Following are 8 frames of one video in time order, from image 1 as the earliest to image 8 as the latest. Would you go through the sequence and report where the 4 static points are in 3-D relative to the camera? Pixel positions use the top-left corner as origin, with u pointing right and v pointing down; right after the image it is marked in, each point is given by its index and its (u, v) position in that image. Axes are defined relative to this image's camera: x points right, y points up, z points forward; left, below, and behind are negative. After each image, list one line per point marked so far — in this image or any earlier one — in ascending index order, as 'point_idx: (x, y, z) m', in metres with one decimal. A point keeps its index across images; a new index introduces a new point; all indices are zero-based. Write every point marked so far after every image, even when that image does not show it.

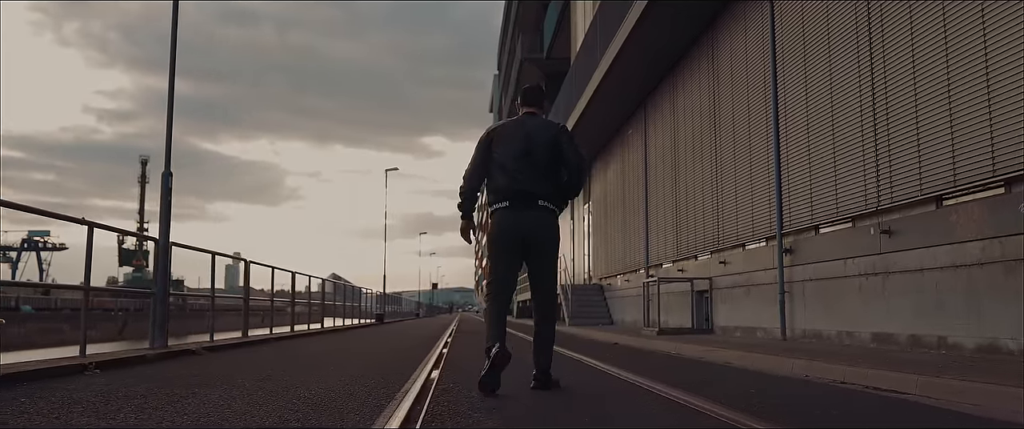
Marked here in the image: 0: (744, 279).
0: (+4.2, -1.2, +15.3) m
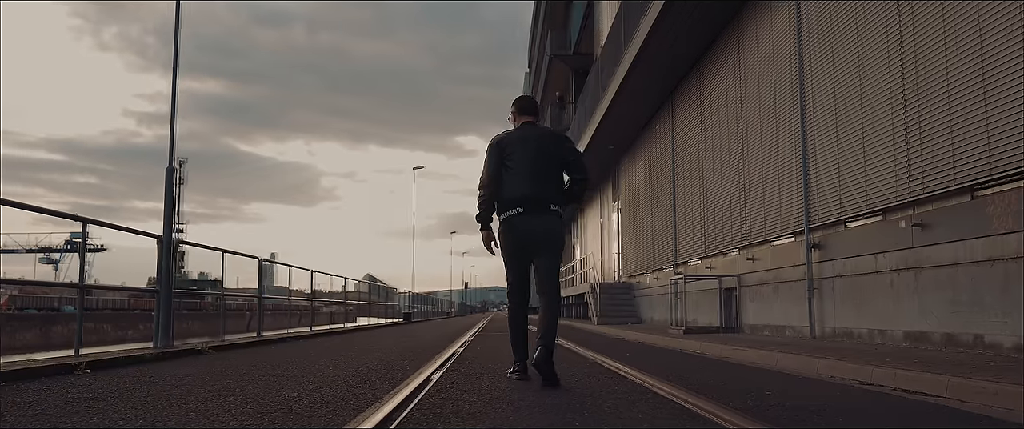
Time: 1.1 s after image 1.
0: (+4.6, -1.1, +14.8) m
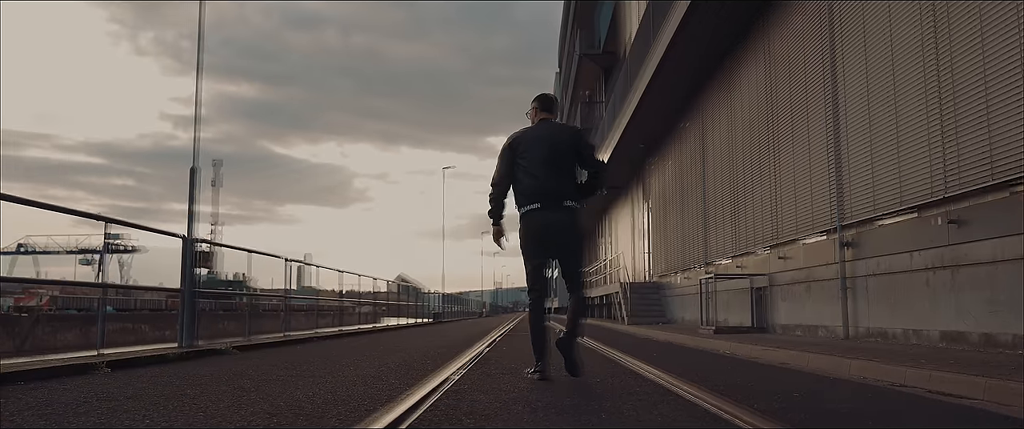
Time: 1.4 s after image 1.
0: (+5.0, -1.0, +14.5) m
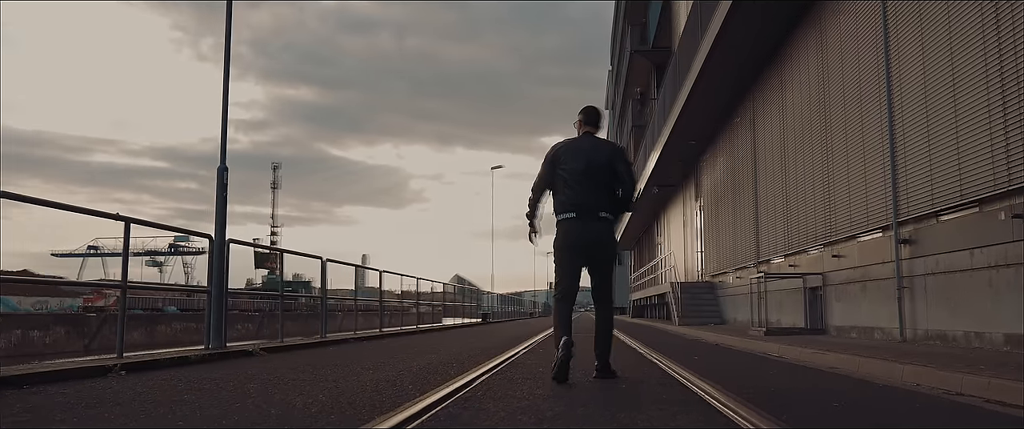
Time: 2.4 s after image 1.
0: (+5.7, -1.0, +13.8) m
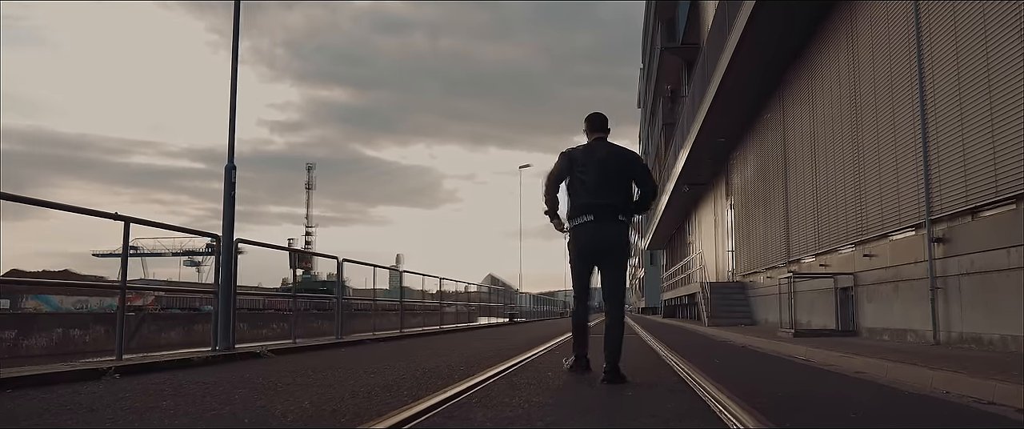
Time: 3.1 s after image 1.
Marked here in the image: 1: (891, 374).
0: (+6.0, -0.9, +13.3) m
1: (+3.8, -1.6, +8.4) m
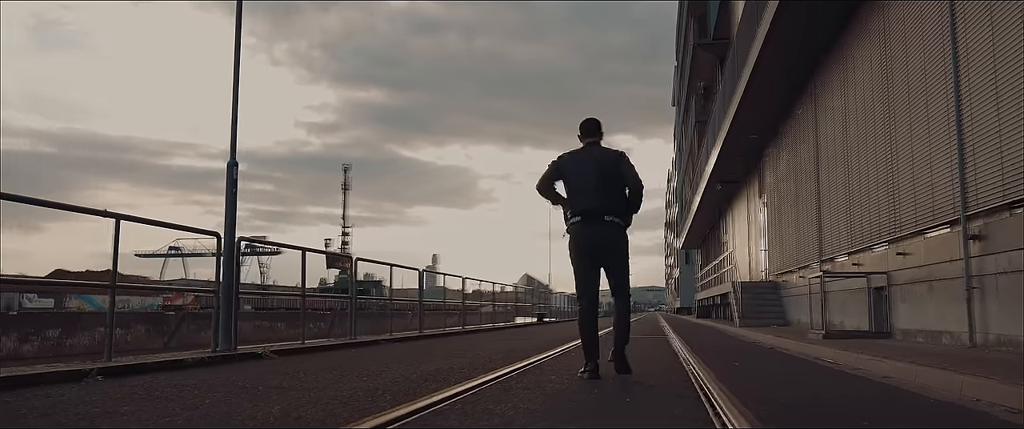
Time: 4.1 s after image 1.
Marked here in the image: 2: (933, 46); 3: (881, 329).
0: (+6.2, -0.9, +12.7) m
1: (+3.8, -1.5, +7.9) m
2: (+6.1, +2.4, +12.2) m
3: (+6.8, -2.1, +15.4) m
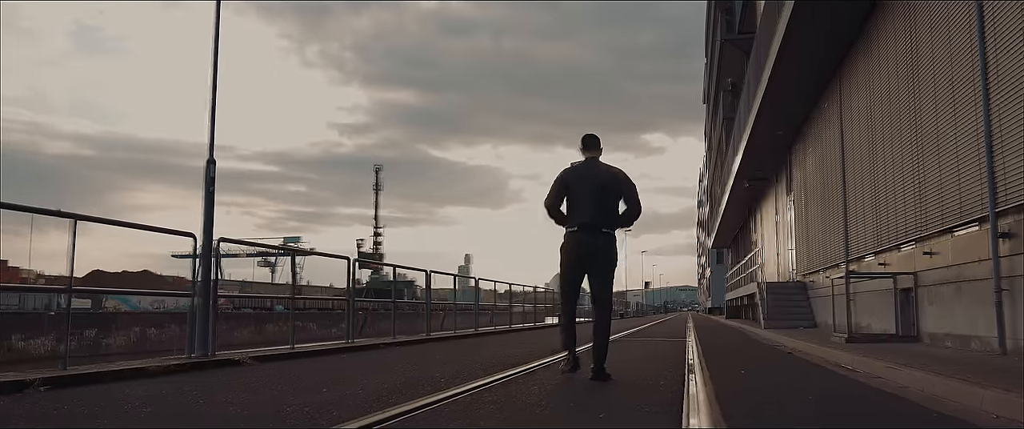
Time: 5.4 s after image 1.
0: (+6.3, -0.8, +12.0) m
1: (+3.7, -1.5, +7.2) m
2: (+6.1, +2.5, +11.4) m
3: (+6.9, -2.1, +14.7) m
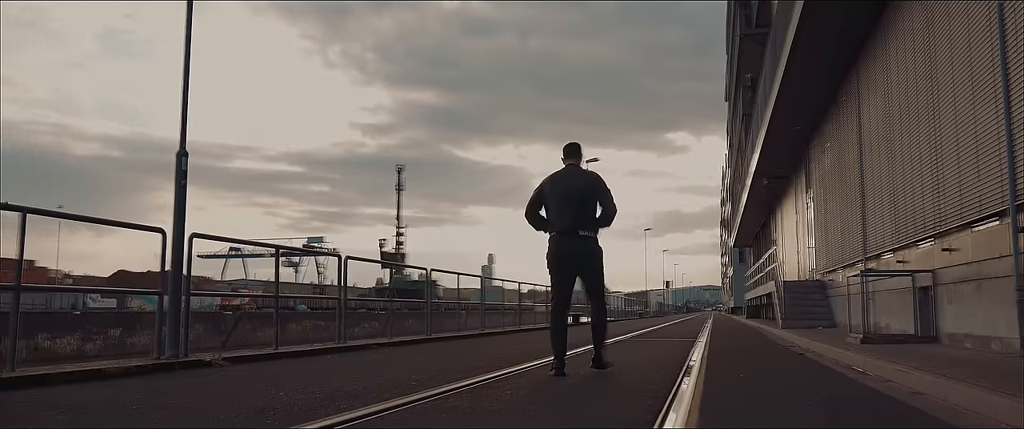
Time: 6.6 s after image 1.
0: (+6.2, -0.8, +11.3) m
1: (+3.5, -1.4, +6.7) m
2: (+6.0, +2.5, +10.8) m
3: (+6.9, -2.0, +14.0) m
